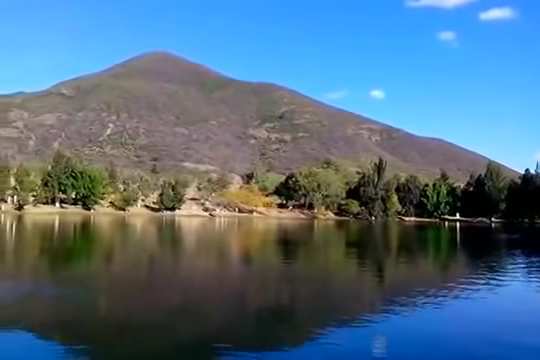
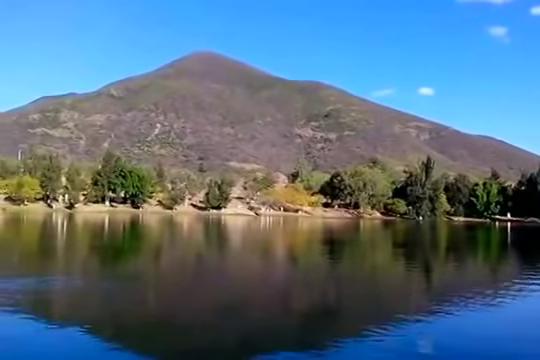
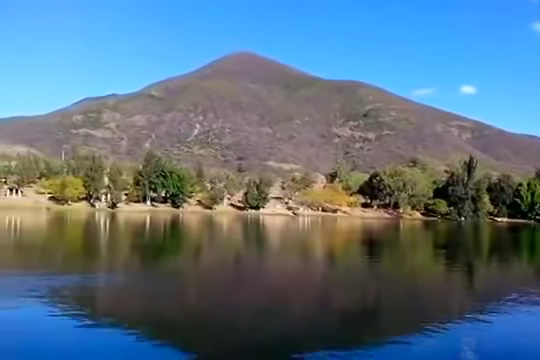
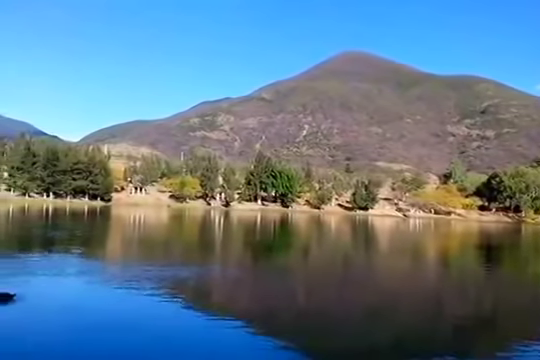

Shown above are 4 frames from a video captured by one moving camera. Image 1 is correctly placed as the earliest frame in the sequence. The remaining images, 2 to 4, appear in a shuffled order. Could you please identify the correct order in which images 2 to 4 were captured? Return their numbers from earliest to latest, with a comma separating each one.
2, 3, 4
